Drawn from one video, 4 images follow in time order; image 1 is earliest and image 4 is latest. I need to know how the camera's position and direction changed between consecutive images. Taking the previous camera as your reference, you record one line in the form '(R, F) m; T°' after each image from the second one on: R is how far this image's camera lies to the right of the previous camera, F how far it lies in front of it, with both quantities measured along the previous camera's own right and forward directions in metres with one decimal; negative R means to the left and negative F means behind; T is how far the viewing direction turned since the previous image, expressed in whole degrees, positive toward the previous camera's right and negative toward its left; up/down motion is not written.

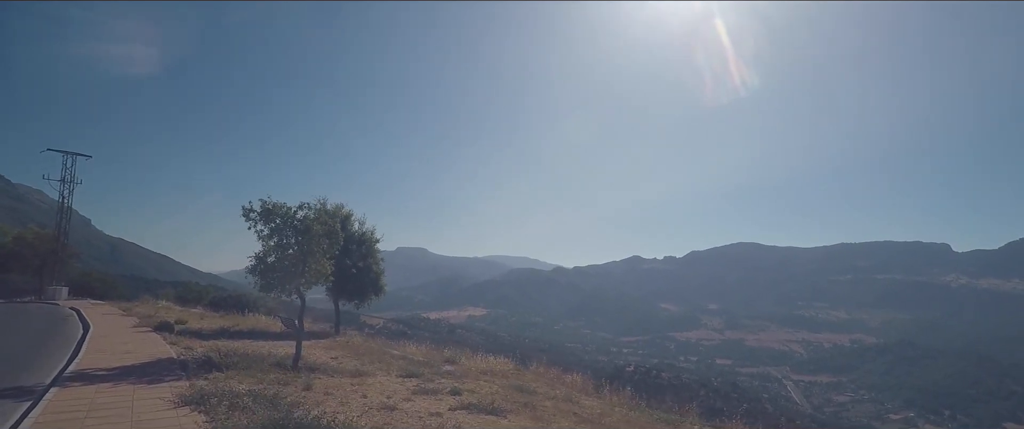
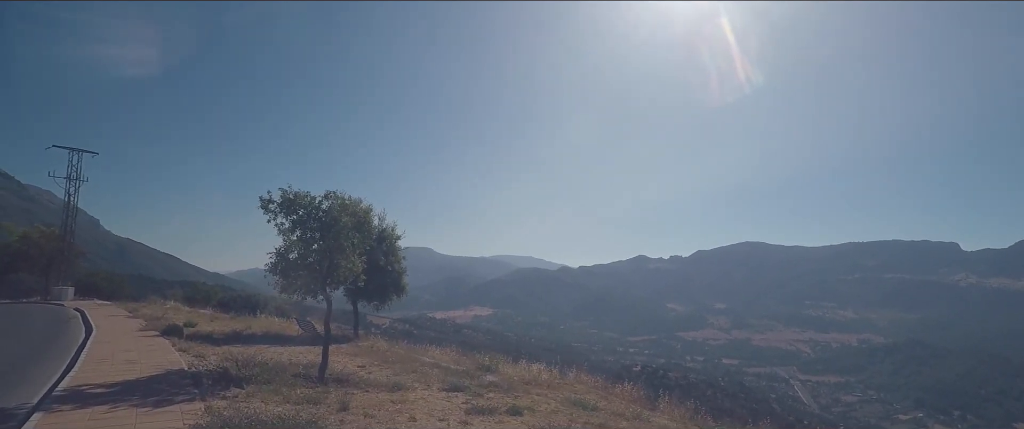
(-0.3, +0.5) m; -1°
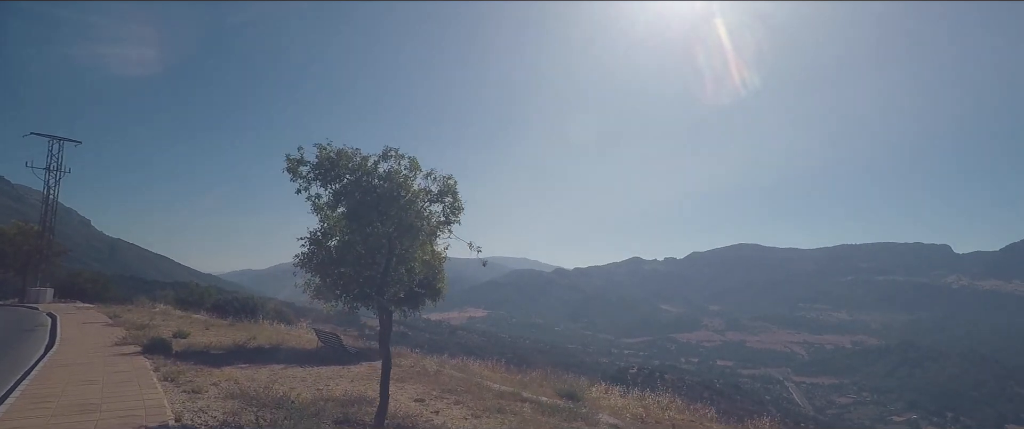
(-0.7, +1.3) m; +1°
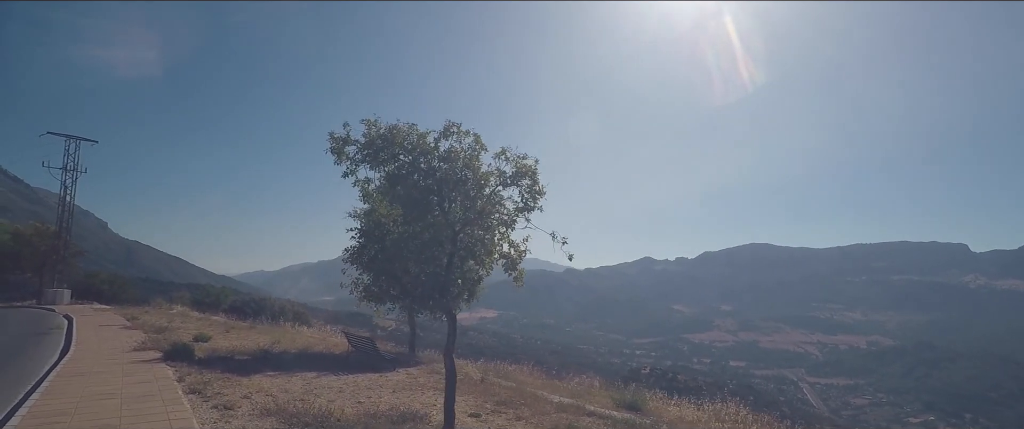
(-0.3, +0.4) m; -1°
